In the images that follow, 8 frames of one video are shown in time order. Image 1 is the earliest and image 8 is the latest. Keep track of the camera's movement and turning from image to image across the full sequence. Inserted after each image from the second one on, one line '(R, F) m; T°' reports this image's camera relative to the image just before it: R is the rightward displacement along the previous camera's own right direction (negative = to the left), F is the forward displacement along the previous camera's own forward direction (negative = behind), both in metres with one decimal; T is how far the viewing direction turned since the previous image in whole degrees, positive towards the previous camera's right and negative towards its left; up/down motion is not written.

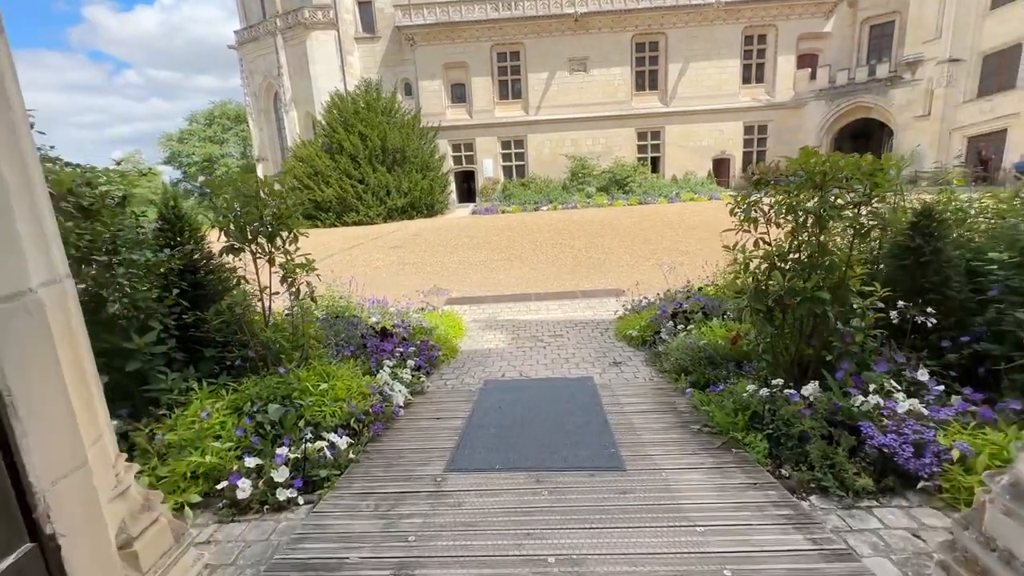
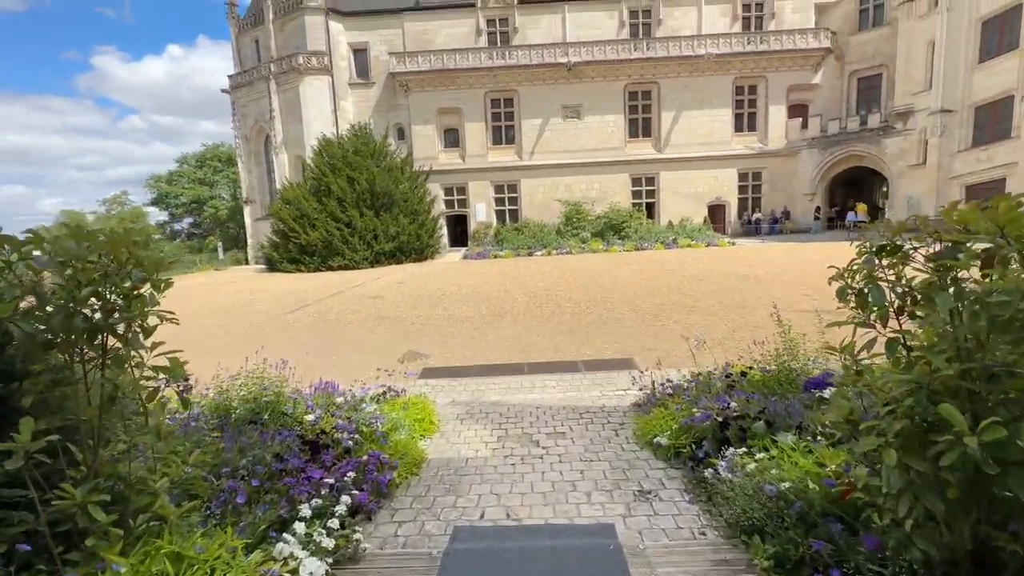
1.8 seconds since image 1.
(0.0, +1.1) m; +1°
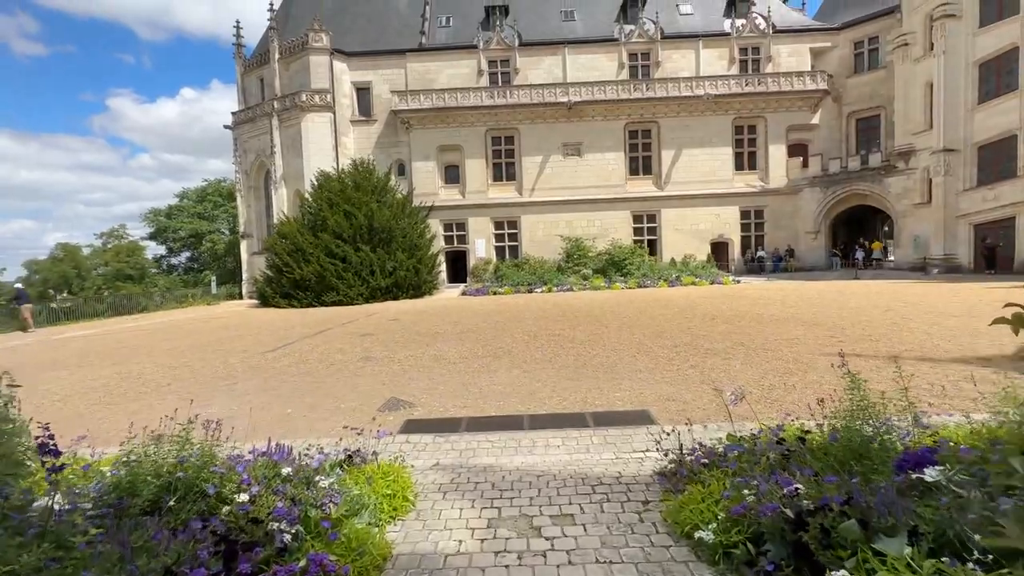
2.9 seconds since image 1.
(0.0, +0.7) m; 0°
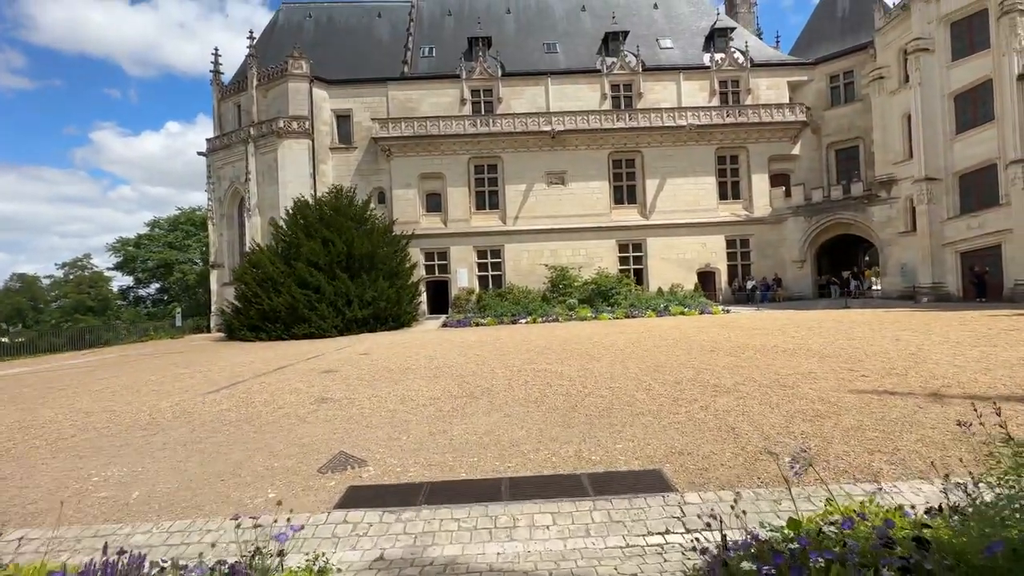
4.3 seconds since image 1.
(+0.1, +1.0) m; +2°
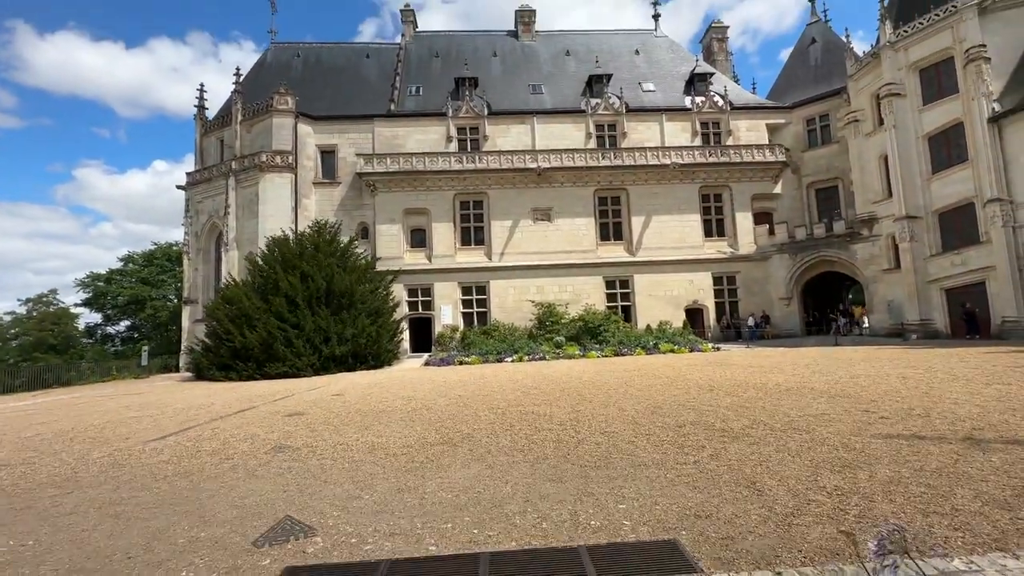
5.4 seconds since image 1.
(0.0, +0.6) m; +2°
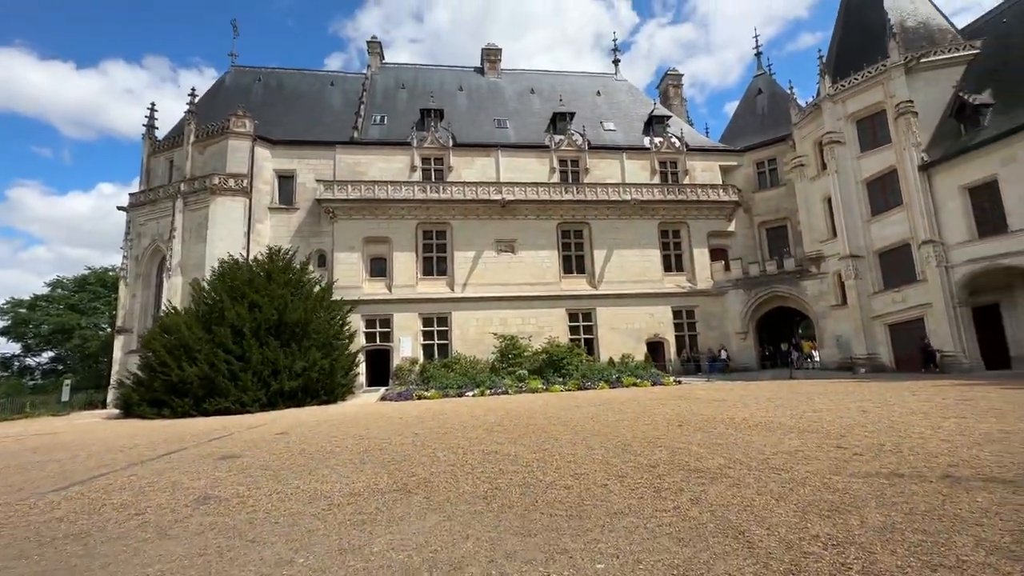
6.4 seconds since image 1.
(0.0, +0.4) m; +5°
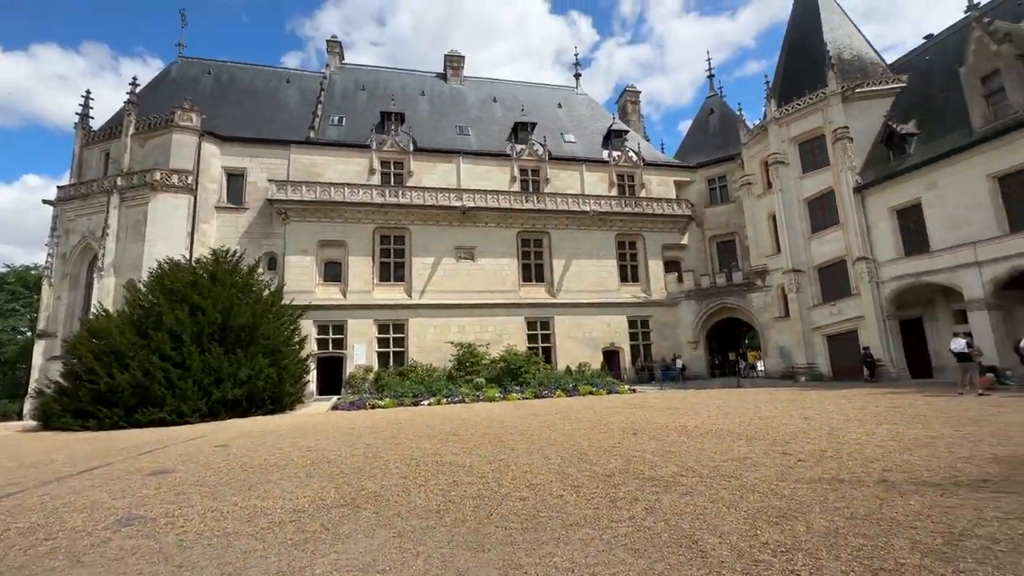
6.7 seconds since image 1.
(0.0, +0.1) m; +5°
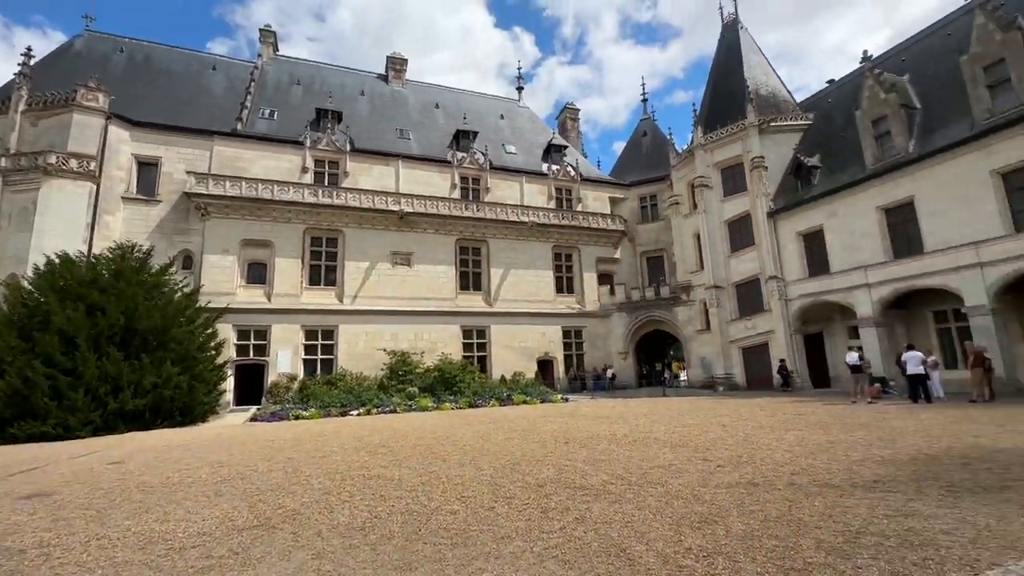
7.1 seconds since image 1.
(0.0, +0.1) m; +8°
